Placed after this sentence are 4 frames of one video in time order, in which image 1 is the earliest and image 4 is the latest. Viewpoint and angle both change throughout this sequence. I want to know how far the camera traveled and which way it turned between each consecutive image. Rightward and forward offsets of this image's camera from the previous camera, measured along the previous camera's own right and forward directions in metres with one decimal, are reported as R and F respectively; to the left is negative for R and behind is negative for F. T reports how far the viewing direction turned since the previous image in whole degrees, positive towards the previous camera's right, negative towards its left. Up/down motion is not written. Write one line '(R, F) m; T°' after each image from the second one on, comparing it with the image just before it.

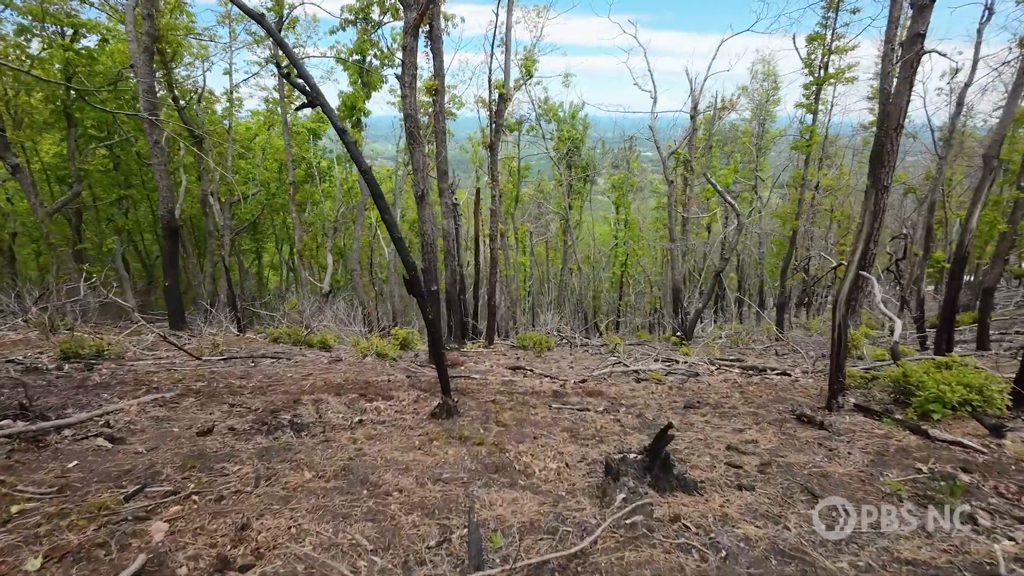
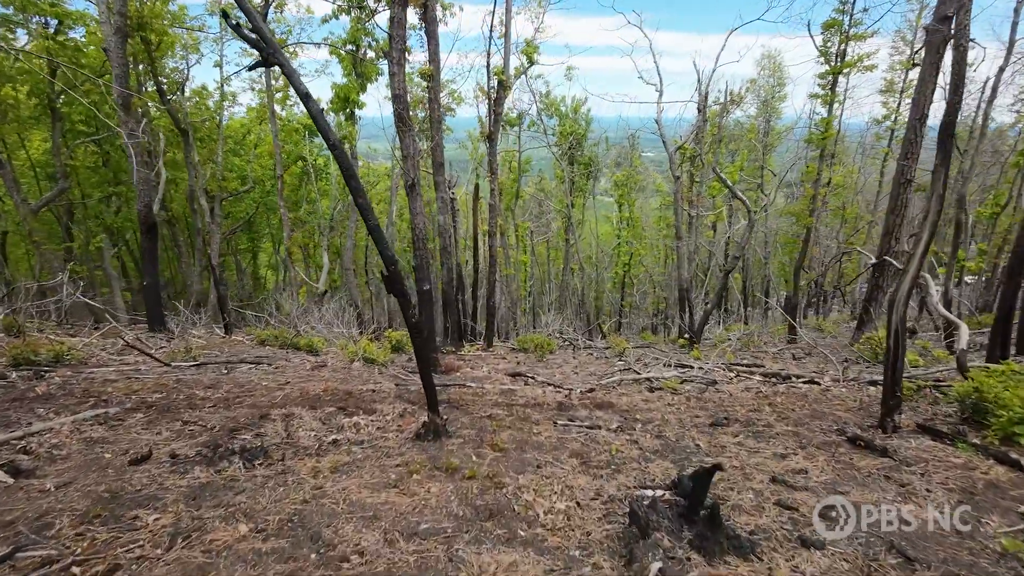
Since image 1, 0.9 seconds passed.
(0.0, +0.6) m; 0°
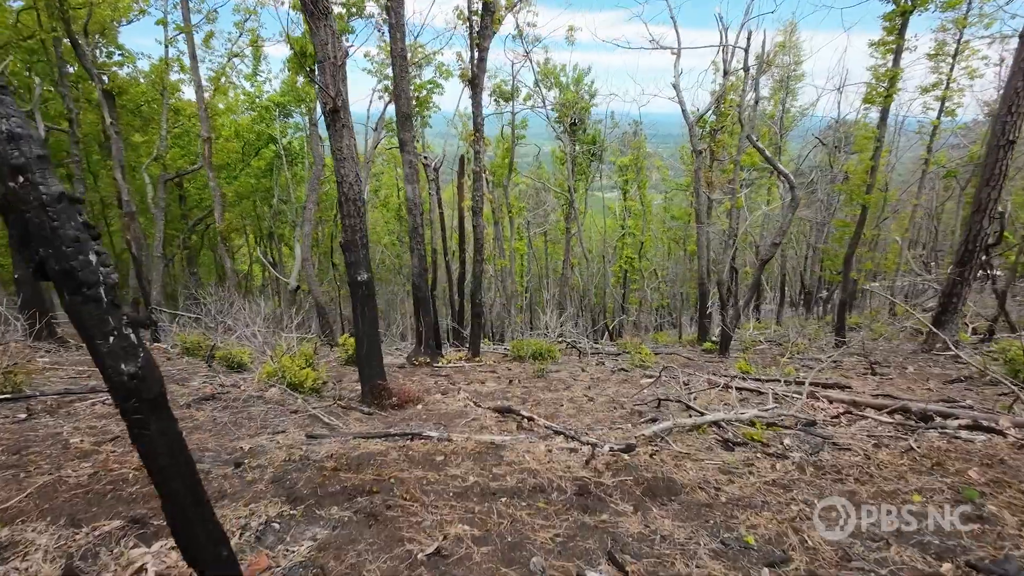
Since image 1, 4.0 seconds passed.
(+0.1, +2.2) m; 0°
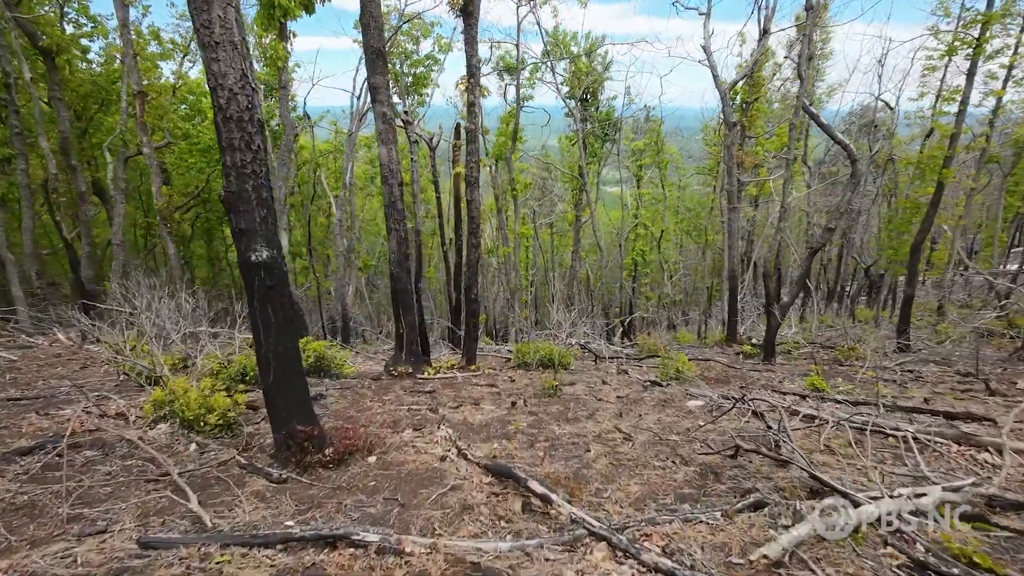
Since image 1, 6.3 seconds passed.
(0.0, +1.6) m; -1°
